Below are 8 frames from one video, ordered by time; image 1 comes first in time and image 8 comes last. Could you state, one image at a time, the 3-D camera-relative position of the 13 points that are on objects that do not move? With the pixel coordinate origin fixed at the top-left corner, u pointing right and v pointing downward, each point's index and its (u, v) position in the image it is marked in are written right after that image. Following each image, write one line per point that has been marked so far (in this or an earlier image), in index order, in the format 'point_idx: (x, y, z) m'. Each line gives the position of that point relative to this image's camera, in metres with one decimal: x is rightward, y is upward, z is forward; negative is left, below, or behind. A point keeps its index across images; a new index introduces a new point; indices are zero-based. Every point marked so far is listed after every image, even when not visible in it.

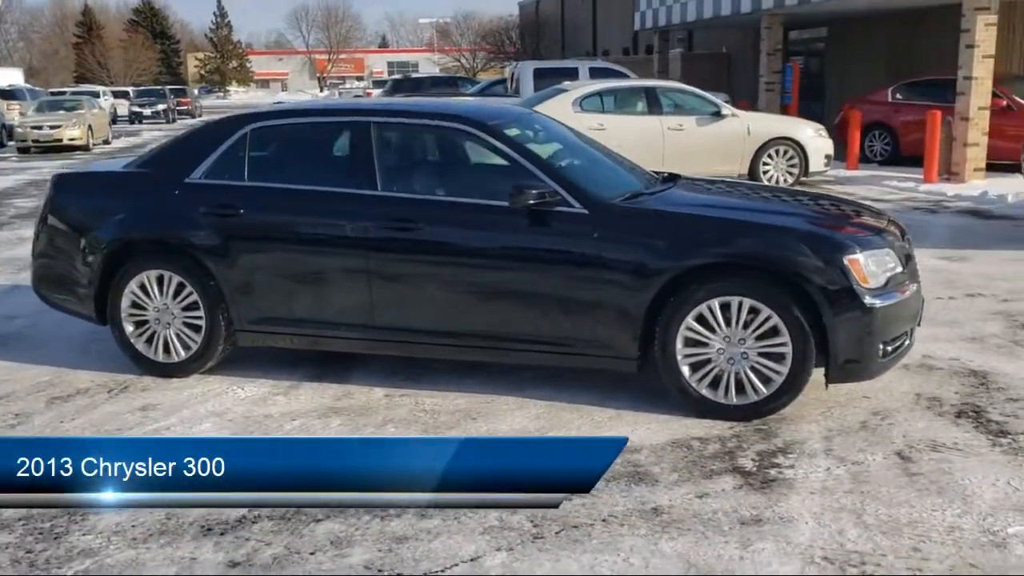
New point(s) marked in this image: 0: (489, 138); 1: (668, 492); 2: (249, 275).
0: (-0.1, +0.8, +5.3) m
1: (+0.7, -0.9, +4.1) m
2: (-1.5, +0.1, +5.4) m
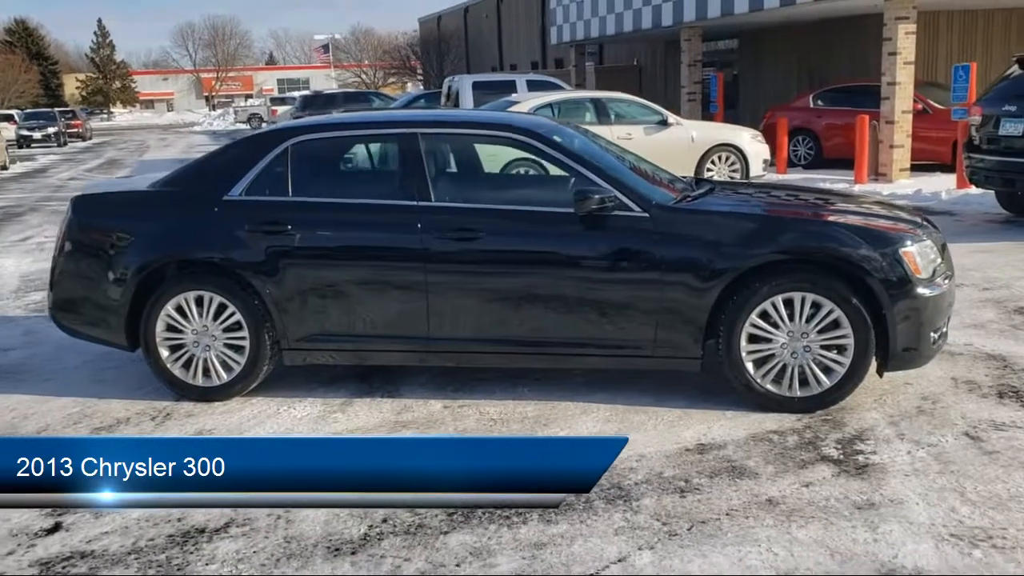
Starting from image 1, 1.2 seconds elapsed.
0: (+0.2, +0.8, +5.3) m
1: (+1.2, -0.9, +4.2) m
2: (-1.2, 0.0, +5.3) m
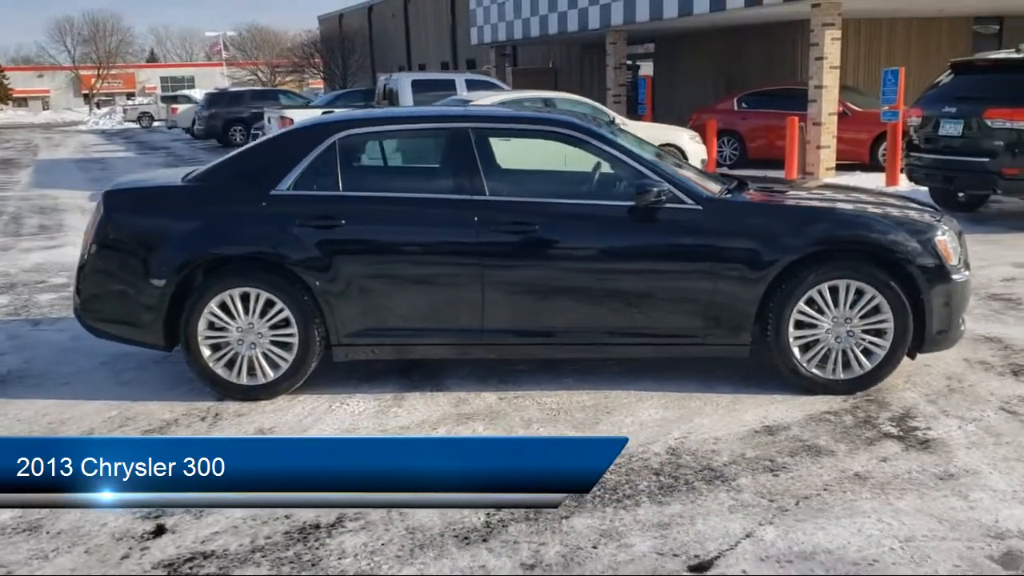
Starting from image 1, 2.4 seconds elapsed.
0: (+0.5, +0.9, +5.4) m
1: (+1.6, -0.8, +4.4) m
2: (-0.9, 0.0, +5.2) m
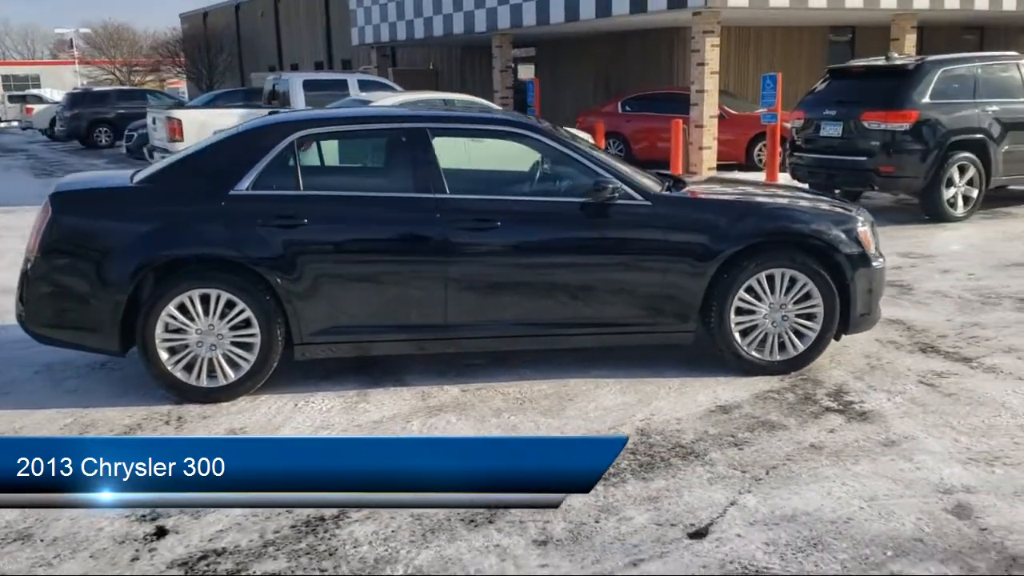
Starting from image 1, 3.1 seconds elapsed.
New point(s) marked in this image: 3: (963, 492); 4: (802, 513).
0: (+0.2, +0.9, +5.6) m
1: (+1.5, -0.7, +4.8) m
2: (-1.1, 0.0, +5.3) m
3: (+2.0, -0.9, +4.0) m
4: (+1.2, -0.9, +3.9) m
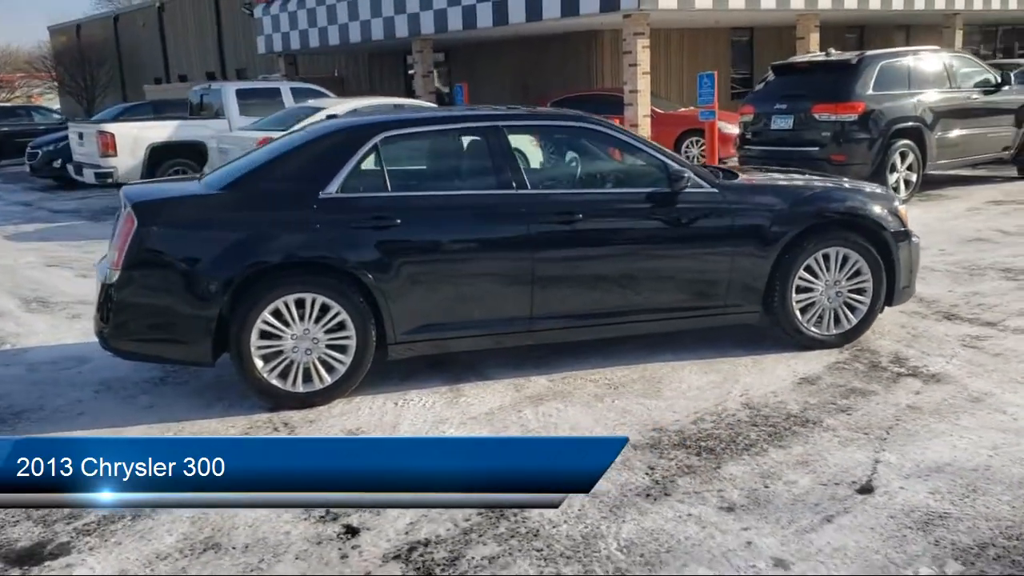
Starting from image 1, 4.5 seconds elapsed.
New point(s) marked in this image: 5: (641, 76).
0: (+0.6, +1.0, +5.8) m
1: (+2.1, -0.6, +5.1) m
2: (-0.6, 0.0, +5.3) m
3: (+2.6, -0.7, +4.4) m
4: (+1.9, -0.8, +4.2) m
5: (+2.4, +4.0, +17.4) m
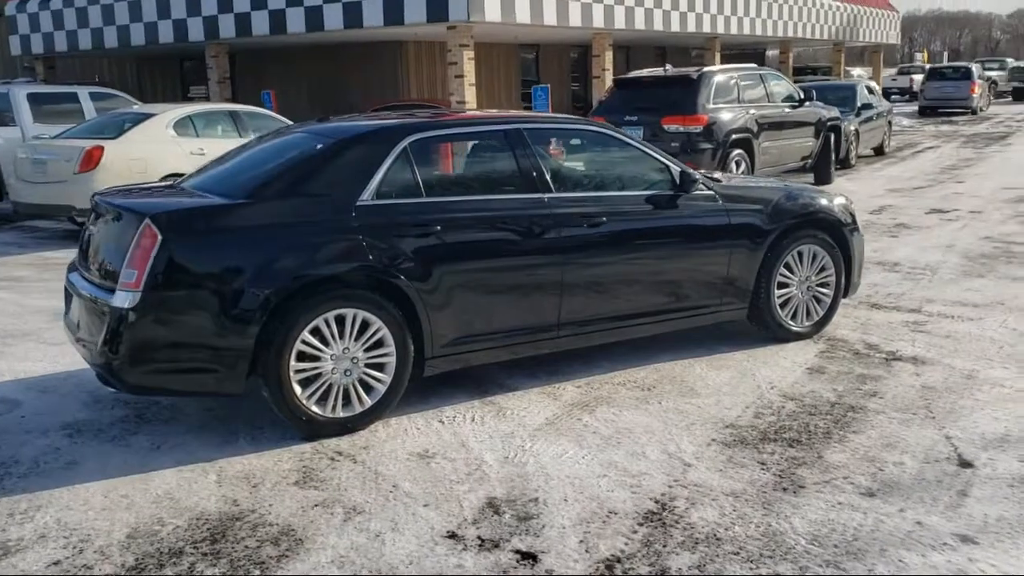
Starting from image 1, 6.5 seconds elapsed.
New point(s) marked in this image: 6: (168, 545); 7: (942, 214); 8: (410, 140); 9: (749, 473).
0: (+0.7, +0.9, +5.8) m
1: (+2.3, -0.5, +5.5) m
2: (-0.3, 0.0, +5.0) m
3: (+3.0, -0.6, +5.0) m
4: (+2.4, -0.7, +4.6) m
5: (-0.9, +3.8, +17.5) m
6: (-1.3, -1.0, +3.6) m
7: (+5.9, +1.0, +12.8) m
8: (-0.6, +0.8, +5.0) m
9: (+1.1, -0.8, +4.2) m
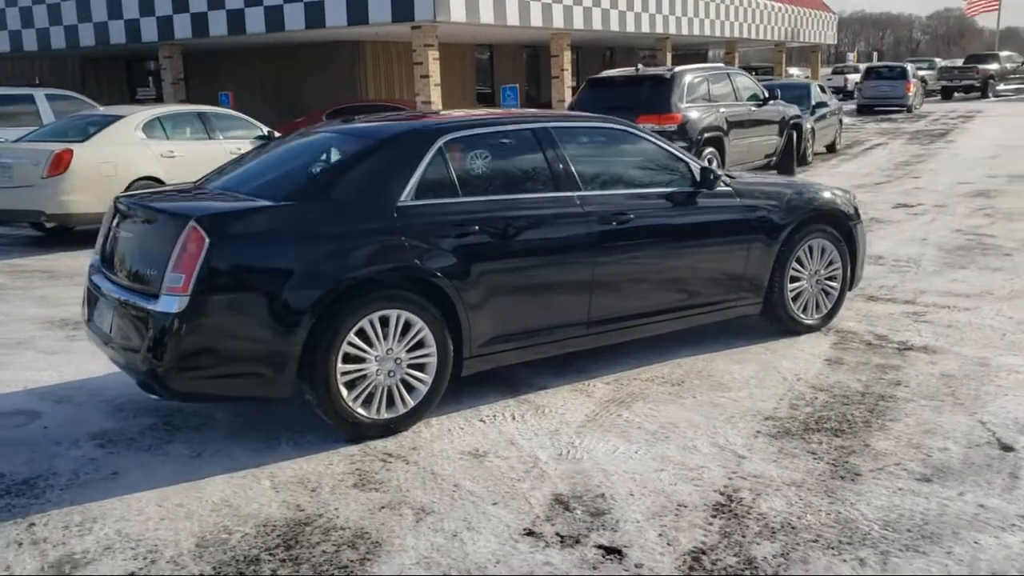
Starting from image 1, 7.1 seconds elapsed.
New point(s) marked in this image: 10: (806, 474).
0: (+0.8, +1.0, +5.9) m
1: (+2.5, -0.5, +5.7) m
2: (-0.1, 0.0, +5.0) m
3: (+3.2, -0.6, +5.2) m
4: (+2.6, -0.7, +4.7) m
5: (-1.5, +3.8, +17.4) m
6: (-1.0, -1.0, +3.5) m
7: (+5.6, +1.1, +13.1) m
8: (-0.4, +0.8, +5.0) m
9: (+1.3, -0.8, +4.2) m
10: (+1.3, -0.8, +4.1) m
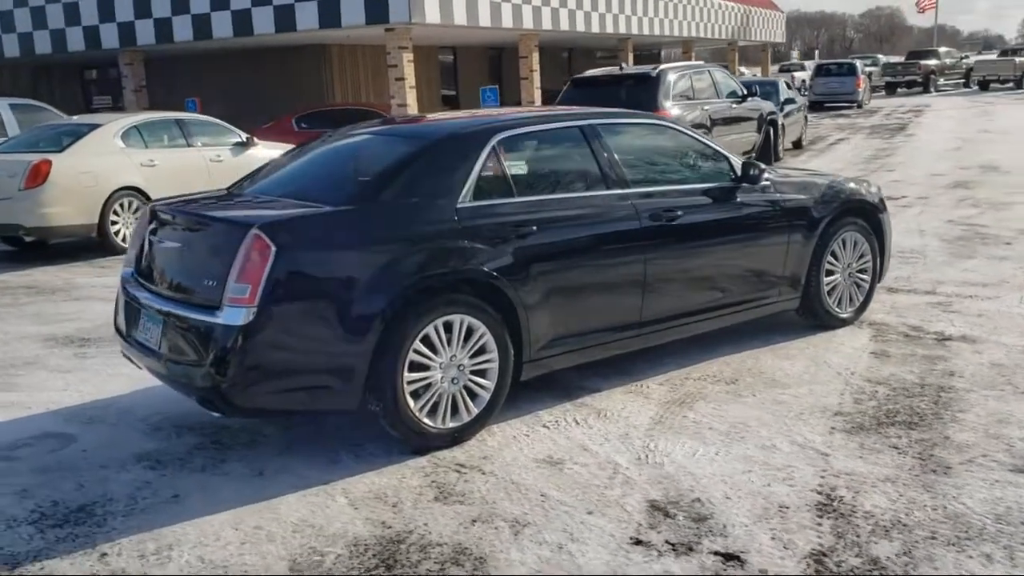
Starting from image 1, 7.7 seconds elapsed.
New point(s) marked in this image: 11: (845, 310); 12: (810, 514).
0: (+1.0, +1.0, +5.8) m
1: (+2.8, -0.4, +5.7) m
2: (+0.2, -0.1, +4.8) m
3: (+3.5, -0.5, +5.2) m
4: (+3.0, -0.6, +4.7) m
5: (-1.9, +3.7, +17.2) m
6: (-0.6, -1.0, +3.3) m
7: (+5.4, +1.2, +13.3) m
8: (-0.1, +0.8, +4.9) m
9: (+1.7, -0.8, +4.2) m
10: (+1.7, -0.8, +4.1) m
11: (+2.3, -0.1, +6.5) m
12: (+1.2, -0.9, +3.7) m
